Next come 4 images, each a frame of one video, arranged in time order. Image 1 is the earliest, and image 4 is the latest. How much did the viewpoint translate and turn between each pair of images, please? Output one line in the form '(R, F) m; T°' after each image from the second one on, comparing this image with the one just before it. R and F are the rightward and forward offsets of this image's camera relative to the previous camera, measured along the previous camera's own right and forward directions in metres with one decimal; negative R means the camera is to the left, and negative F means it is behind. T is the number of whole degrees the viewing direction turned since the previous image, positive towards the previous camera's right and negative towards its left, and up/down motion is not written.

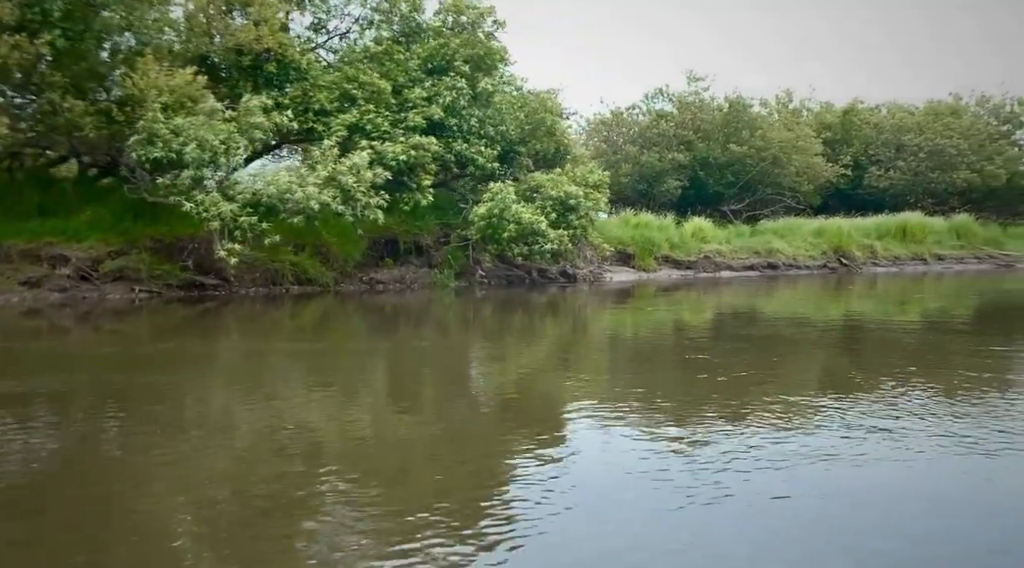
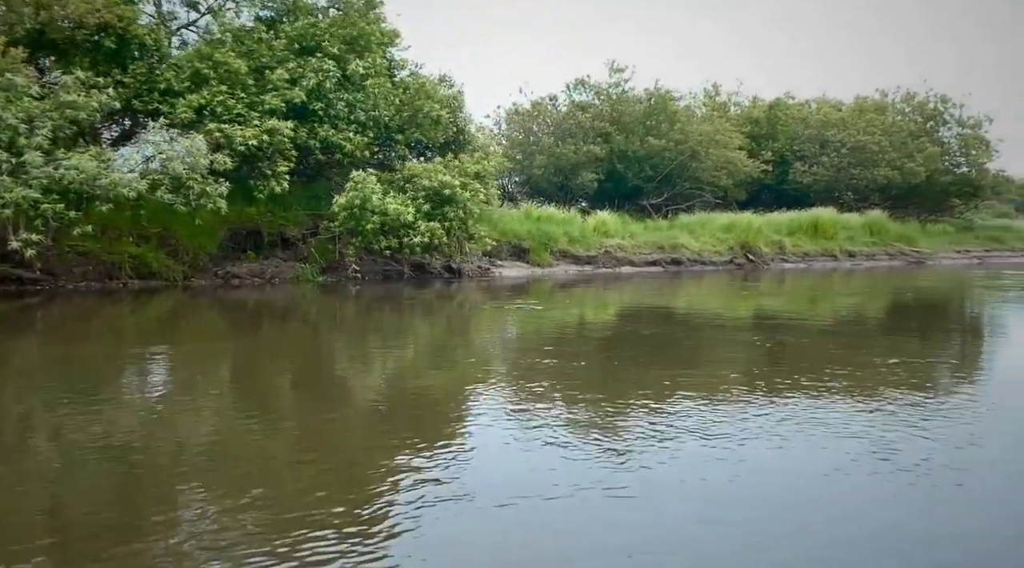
(+0.5, +0.3) m; +3°
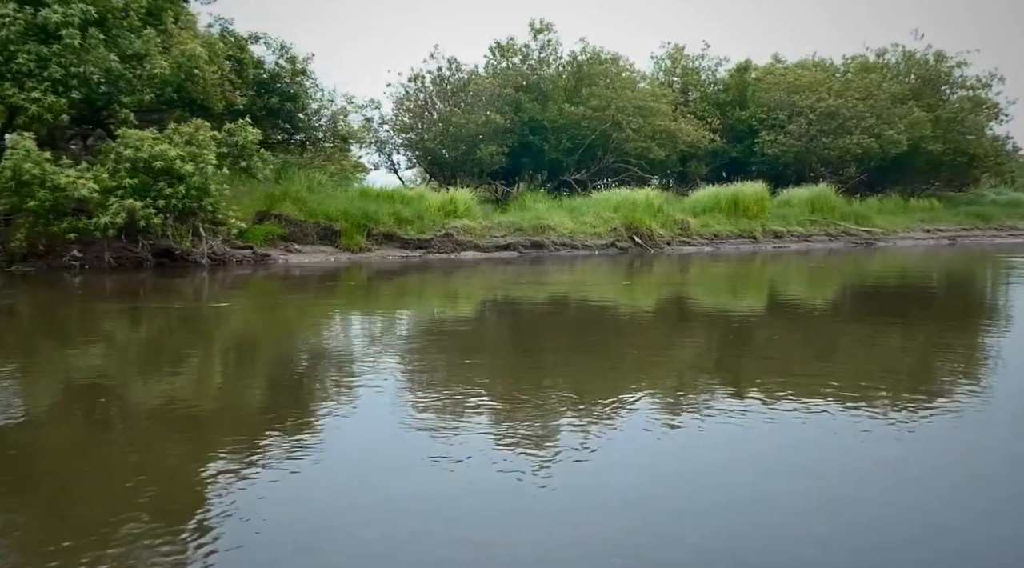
(+1.7, +1.1) m; -5°
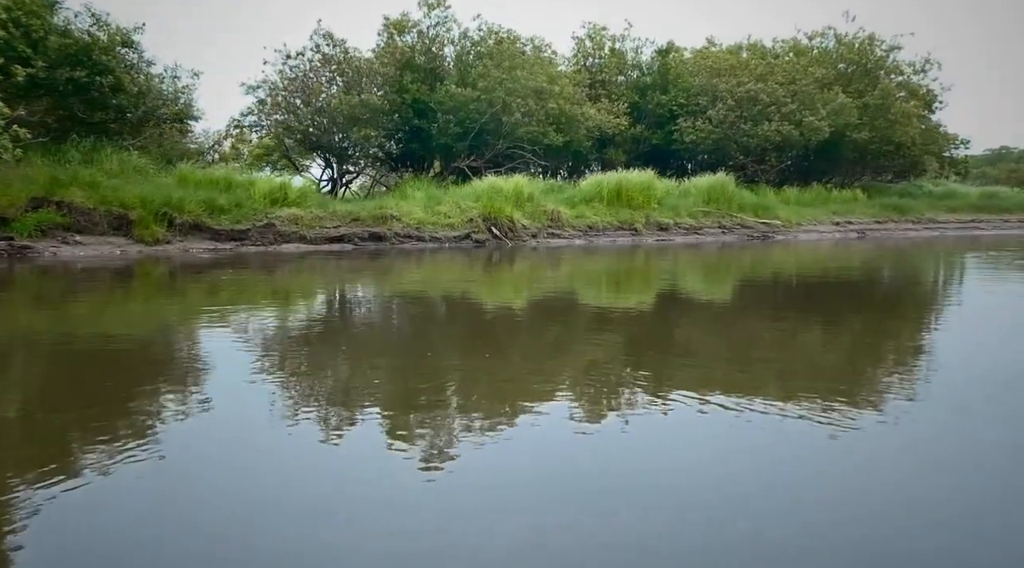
(+1.0, +0.7) m; +1°
